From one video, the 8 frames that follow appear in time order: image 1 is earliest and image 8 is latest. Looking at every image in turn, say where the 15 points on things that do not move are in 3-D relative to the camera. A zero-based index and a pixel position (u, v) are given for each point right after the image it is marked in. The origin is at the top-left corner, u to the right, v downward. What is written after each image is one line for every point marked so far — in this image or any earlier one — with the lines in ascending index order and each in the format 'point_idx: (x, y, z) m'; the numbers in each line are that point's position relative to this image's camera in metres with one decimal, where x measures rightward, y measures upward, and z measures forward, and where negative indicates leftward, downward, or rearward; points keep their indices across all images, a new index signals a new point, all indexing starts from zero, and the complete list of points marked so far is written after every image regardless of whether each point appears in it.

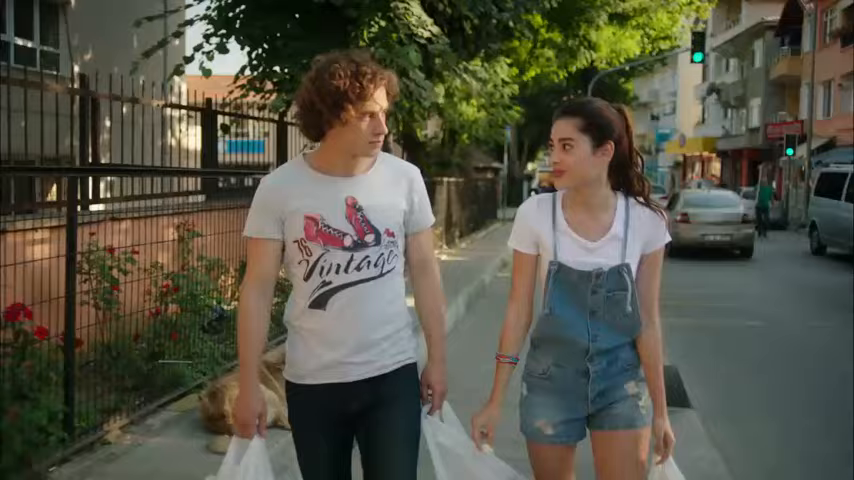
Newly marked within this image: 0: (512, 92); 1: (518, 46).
0: (+1.3, +2.4, +15.7) m
1: (+1.8, +3.8, +19.0) m
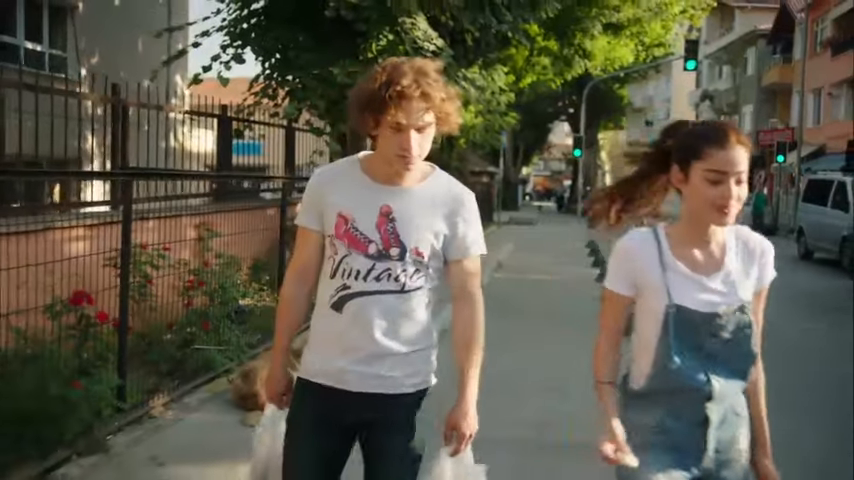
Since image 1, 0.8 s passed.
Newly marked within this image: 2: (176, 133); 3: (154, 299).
0: (+1.3, +2.3, +16.3) m
1: (+1.8, +3.7, +19.6) m
2: (-2.3, +1.0, +8.7) m
3: (-1.8, -0.4, +6.7) m
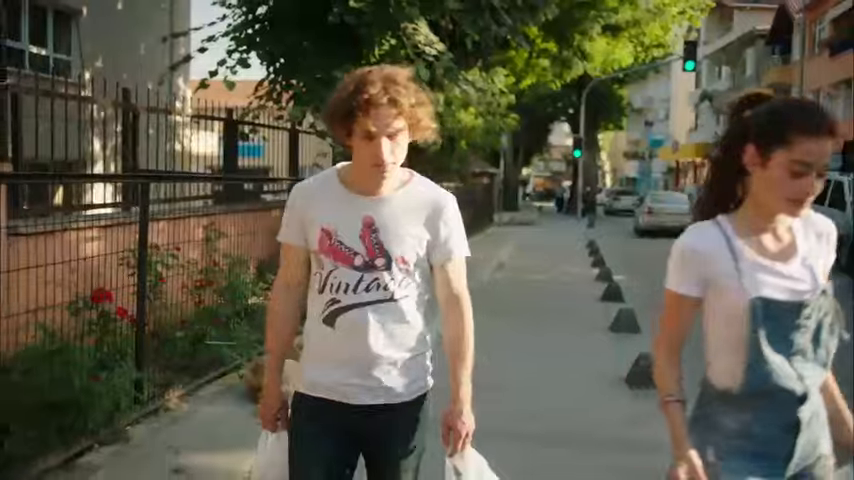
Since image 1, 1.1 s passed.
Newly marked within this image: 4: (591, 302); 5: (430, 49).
0: (+1.3, +2.3, +16.5) m
1: (+1.8, +3.7, +19.8) m
2: (-2.2, +0.9, +9.0) m
3: (-1.8, -0.4, +6.9) m
4: (+2.3, -0.9, +13.9) m
5: (0.0, +2.1, +10.6) m
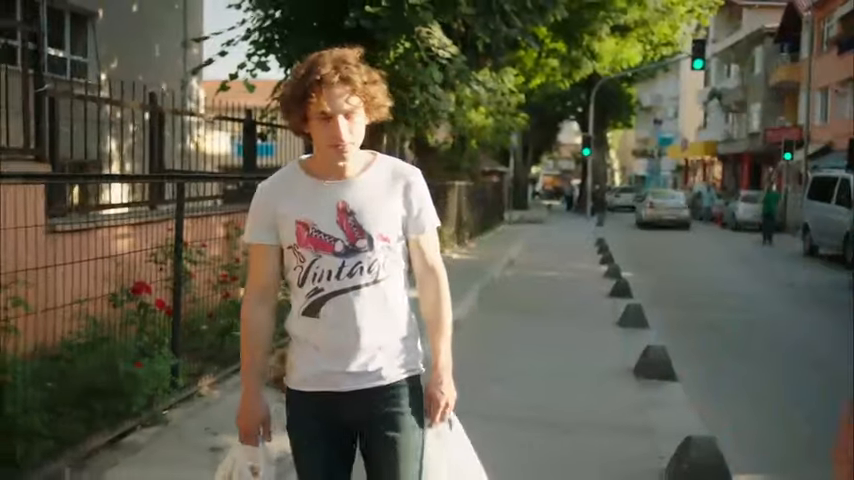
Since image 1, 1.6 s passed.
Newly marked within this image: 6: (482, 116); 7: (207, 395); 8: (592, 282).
0: (+1.5, +2.4, +16.8) m
1: (+2.0, +3.8, +20.2) m
2: (-2.1, +1.0, +9.3) m
3: (-1.7, -0.4, +7.3) m
4: (+2.5, -0.8, +14.2) m
5: (+0.2, +2.1, +11.0) m
6: (+0.9, +2.0, +15.8) m
7: (-1.3, -0.9, +5.9) m
8: (+2.7, -0.7, +16.2) m
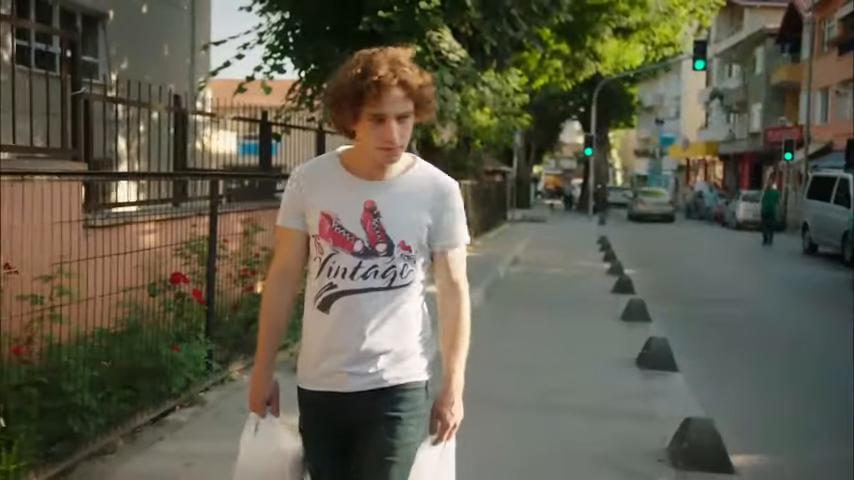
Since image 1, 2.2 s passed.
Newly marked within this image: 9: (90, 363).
0: (+1.7, +2.4, +17.2) m
1: (+2.1, +3.8, +20.5) m
2: (-2.0, +1.0, +9.7) m
3: (-1.6, -0.3, +7.6) m
4: (+2.6, -0.8, +14.6) m
5: (+0.3, +2.1, +11.3) m
6: (+1.0, +2.0, +16.2) m
7: (-1.2, -0.9, +6.3) m
8: (+2.8, -0.7, +16.6) m
9: (-1.7, -0.6, +5.1) m
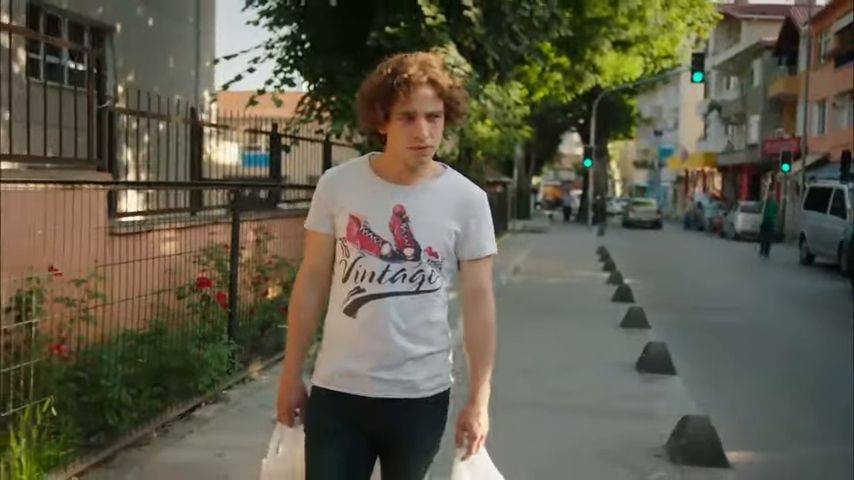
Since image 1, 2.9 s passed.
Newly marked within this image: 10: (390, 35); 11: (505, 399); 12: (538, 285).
0: (+1.7, +2.3, +17.6) m
1: (+2.2, +3.6, +20.9) m
2: (-1.9, +0.9, +10.0) m
3: (-1.5, -0.4, +8.0) m
4: (+2.7, -0.9, +14.9) m
5: (+0.4, +2.0, +11.7) m
6: (+1.1, +1.9, +16.6) m
7: (-1.2, -0.9, +6.6) m
8: (+2.9, -0.8, +16.9) m
9: (-1.6, -0.7, +5.4) m
10: (-0.4, +2.3, +11.2) m
11: (+0.6, -1.3, +8.1) m
12: (+1.9, -0.8, +17.5) m
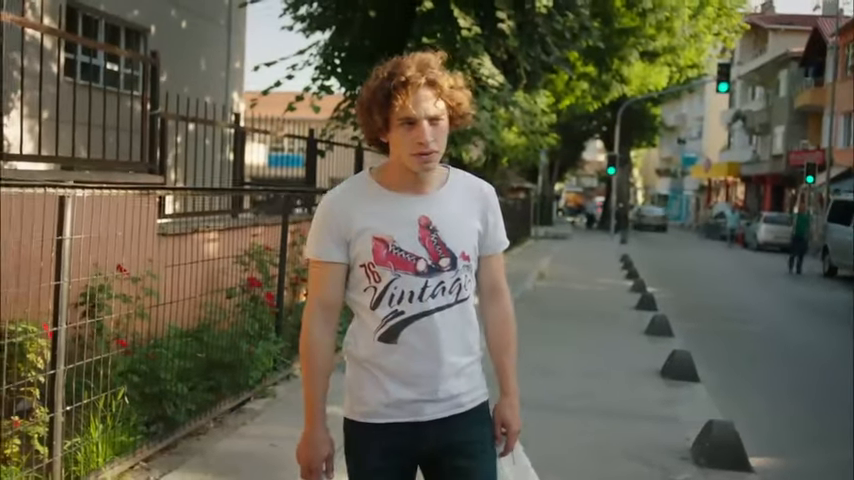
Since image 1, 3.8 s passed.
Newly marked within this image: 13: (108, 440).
0: (+2.2, +2.1, +17.8) m
1: (+2.8, +3.5, +21.2) m
2: (-1.6, +0.9, +10.4) m
3: (-1.2, -0.4, +8.3) m
4: (+3.1, -1.1, +15.2) m
5: (+0.8, +2.0, +12.0) m
6: (+1.6, +1.8, +16.9) m
7: (-0.9, -1.0, +6.9) m
8: (+3.3, -1.0, +17.2) m
9: (-1.4, -0.7, +5.7) m
10: (0.0, +2.3, +11.5) m
11: (+0.9, -1.4, +8.4) m
12: (+2.4, -0.9, +17.7) m
13: (-1.5, -1.0, +4.8) m
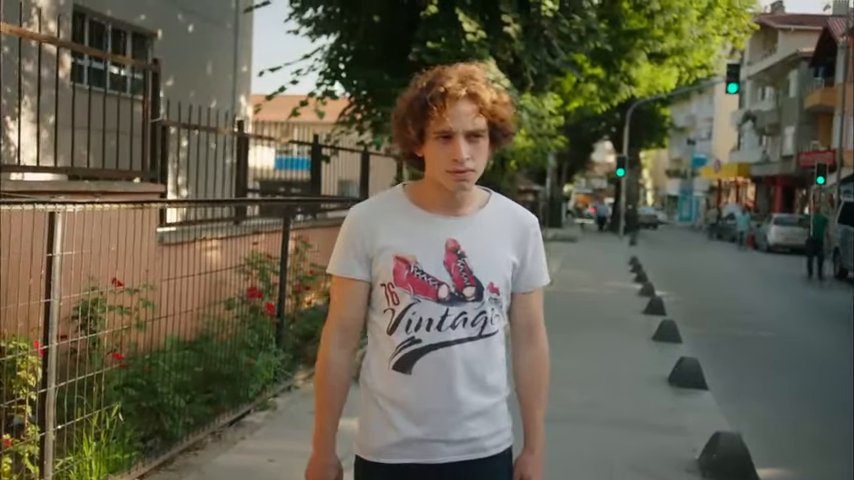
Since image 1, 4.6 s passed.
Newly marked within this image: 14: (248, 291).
0: (+2.4, +2.1, +17.7) m
1: (+2.9, +3.4, +21.1) m
2: (-1.5, +0.8, +10.3) m
3: (-1.2, -0.5, +8.2) m
4: (+3.2, -1.1, +15.0) m
5: (+0.8, +1.9, +11.9) m
6: (+1.7, +1.7, +16.8) m
7: (-0.9, -1.0, +6.9) m
8: (+3.5, -1.0, +17.1) m
9: (-1.4, -0.7, +5.7) m
10: (0.0, +2.2, +11.4) m
11: (+0.9, -1.4, +8.3) m
12: (+2.5, -1.0, +17.6) m
13: (-1.5, -1.0, +4.7) m
14: (-1.3, -0.4, +7.0) m
